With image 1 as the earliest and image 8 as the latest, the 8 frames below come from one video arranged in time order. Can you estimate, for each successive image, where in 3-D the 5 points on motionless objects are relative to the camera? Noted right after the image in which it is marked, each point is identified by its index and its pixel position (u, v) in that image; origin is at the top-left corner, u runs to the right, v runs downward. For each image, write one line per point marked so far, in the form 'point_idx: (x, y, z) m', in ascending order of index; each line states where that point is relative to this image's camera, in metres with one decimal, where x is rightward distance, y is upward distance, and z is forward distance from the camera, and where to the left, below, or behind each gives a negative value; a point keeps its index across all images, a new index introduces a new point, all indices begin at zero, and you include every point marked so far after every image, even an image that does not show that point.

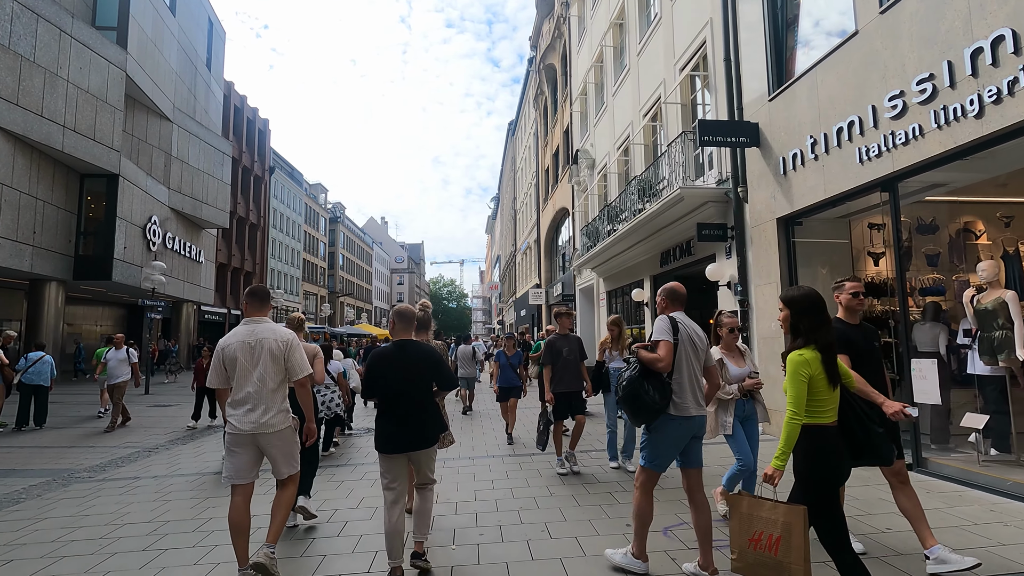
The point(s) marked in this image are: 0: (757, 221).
0: (+3.7, +1.0, +8.2) m
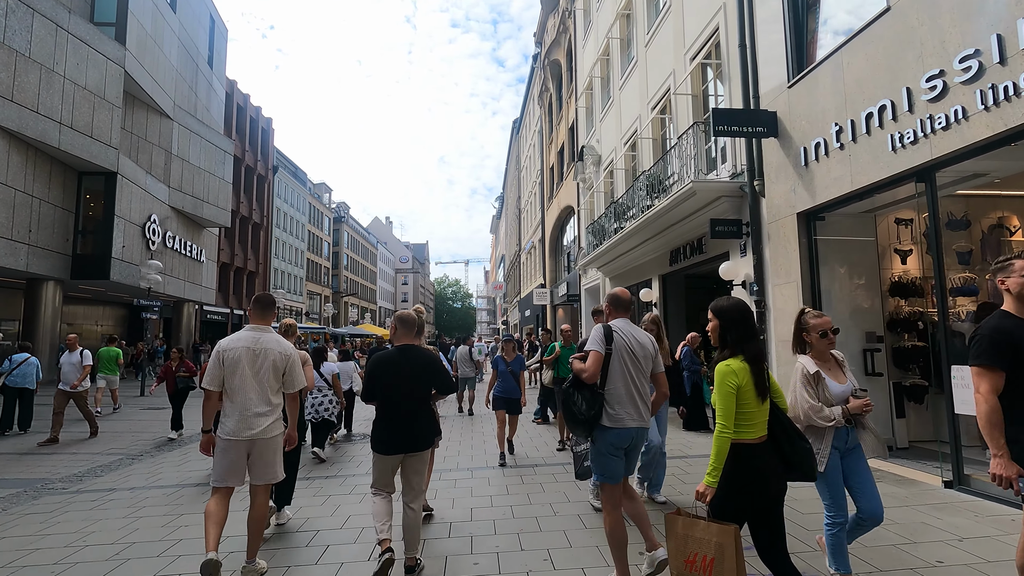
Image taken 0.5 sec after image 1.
0: (+3.8, +1.0, +7.7) m
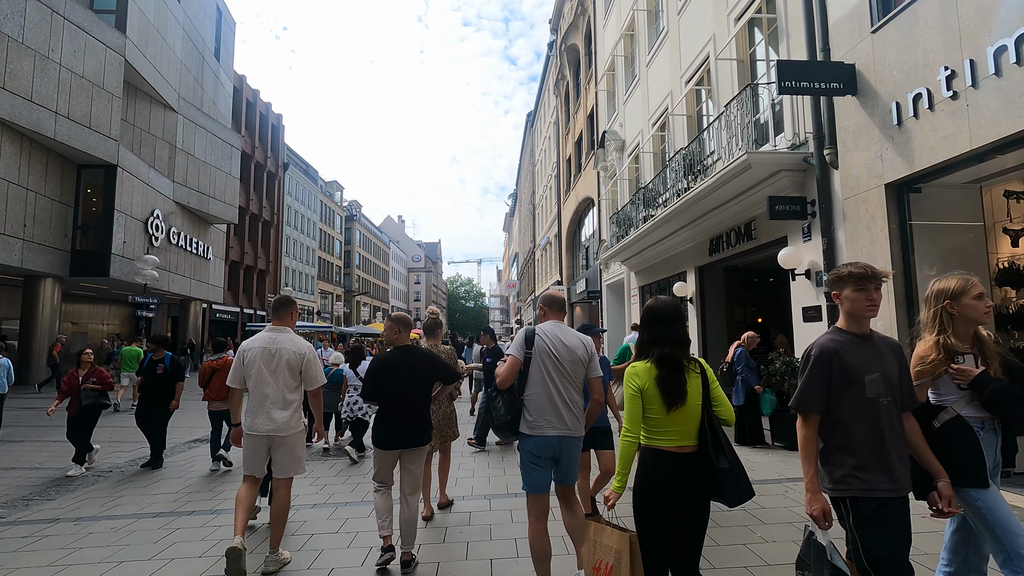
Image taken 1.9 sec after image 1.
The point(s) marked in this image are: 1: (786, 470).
0: (+4.0, +1.2, +6.4) m
1: (+3.1, -2.1, +6.1) m
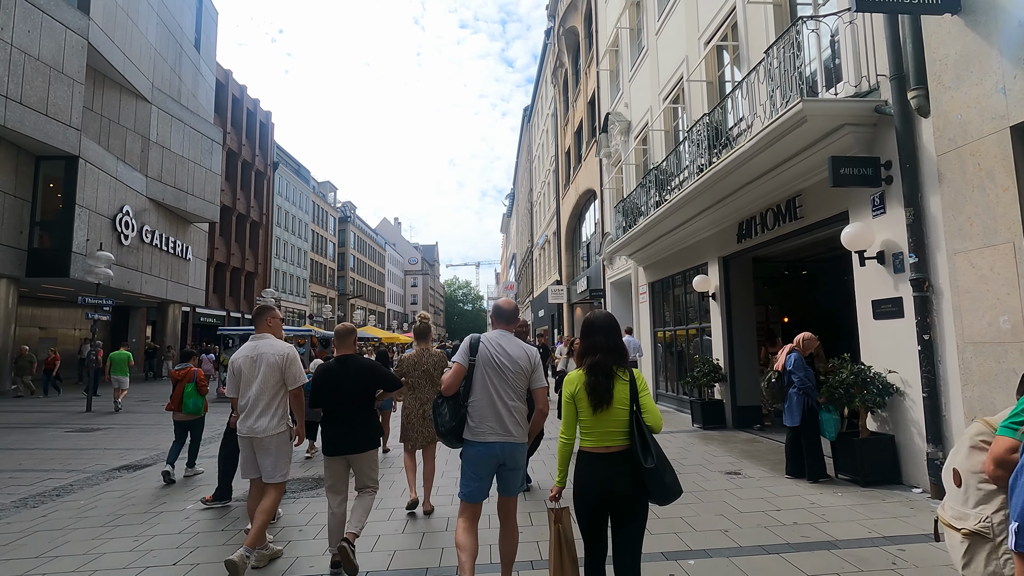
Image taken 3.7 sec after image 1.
0: (+3.9, +1.3, +4.7) m
1: (+3.0, -1.9, +4.5) m
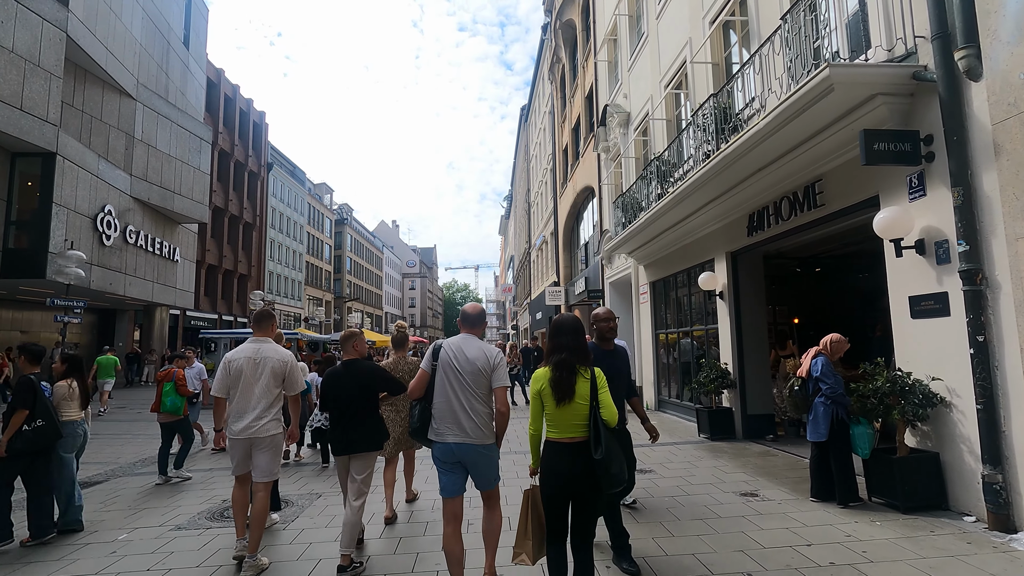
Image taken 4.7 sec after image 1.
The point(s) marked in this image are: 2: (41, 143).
0: (+3.8, +1.4, +4.0) m
1: (+2.9, -1.9, +3.7) m
2: (-16.2, +5.0, +18.4) m
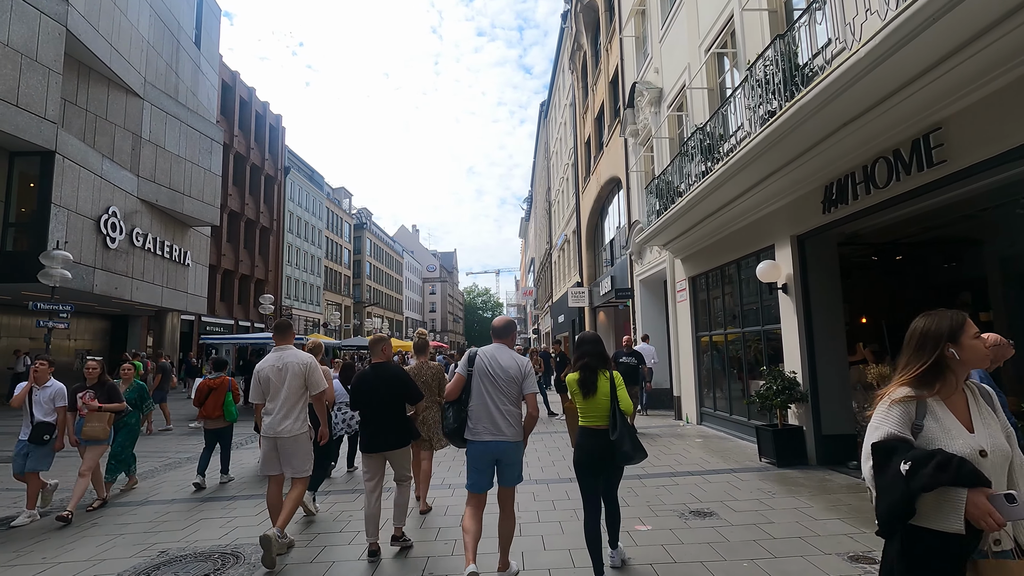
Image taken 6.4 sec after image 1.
0: (+3.8, +1.5, +2.4) m
1: (+2.9, -1.7, +2.2) m
2: (-15.6, +4.8, +17.7) m
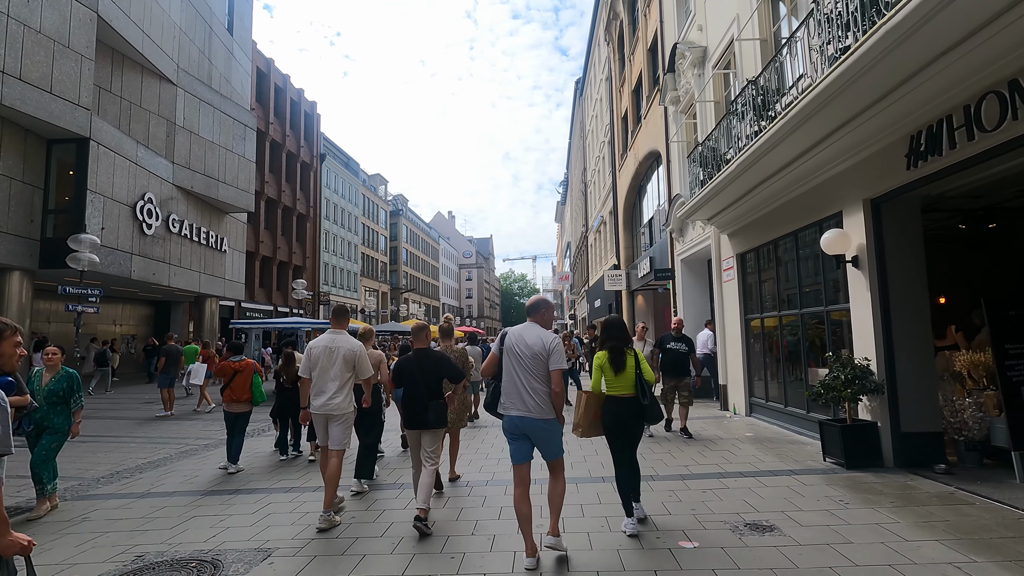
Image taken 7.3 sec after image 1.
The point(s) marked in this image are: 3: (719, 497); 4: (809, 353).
0: (+3.7, +1.7, +1.4) m
1: (+2.9, -1.5, +1.2) m
2: (-14.5, +5.3, +17.8) m
3: (+1.9, -1.9, +5.0) m
4: (+4.3, -1.0, +7.8) m
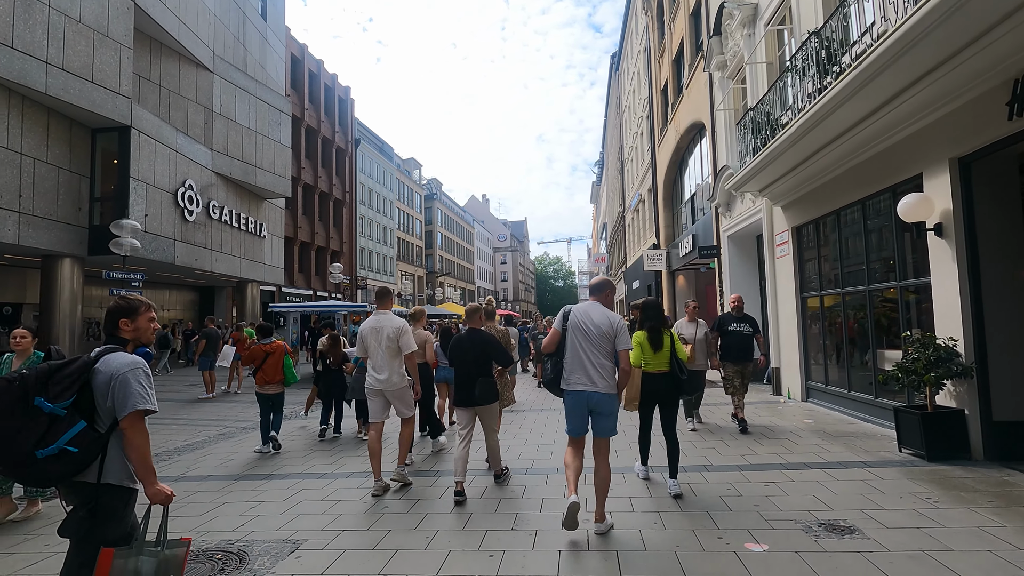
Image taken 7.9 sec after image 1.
0: (+3.8, +1.8, +0.6) m
1: (+3.0, -1.4, +0.7) m
2: (-13.4, +5.8, +18.1) m
3: (+2.3, -1.7, +4.5) m
4: (+4.8, -0.6, +7.1) m
